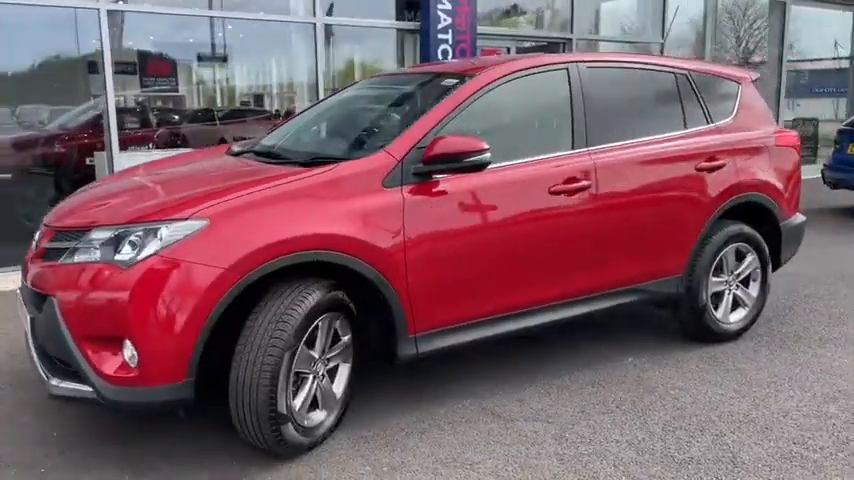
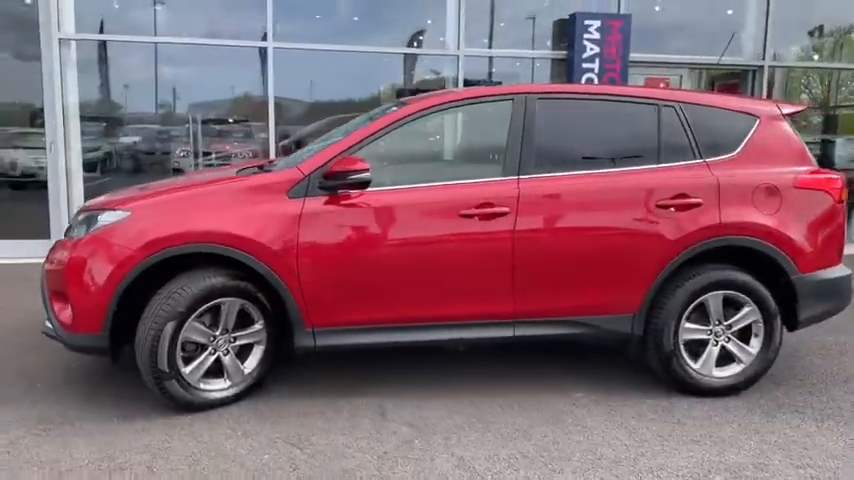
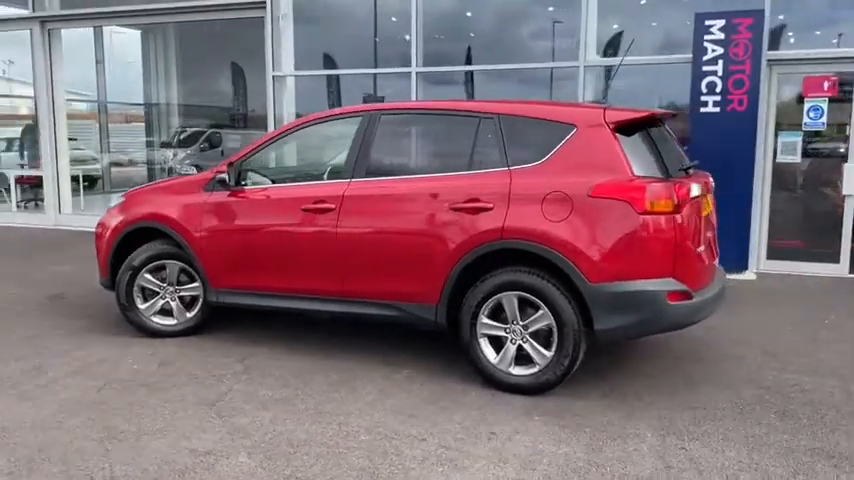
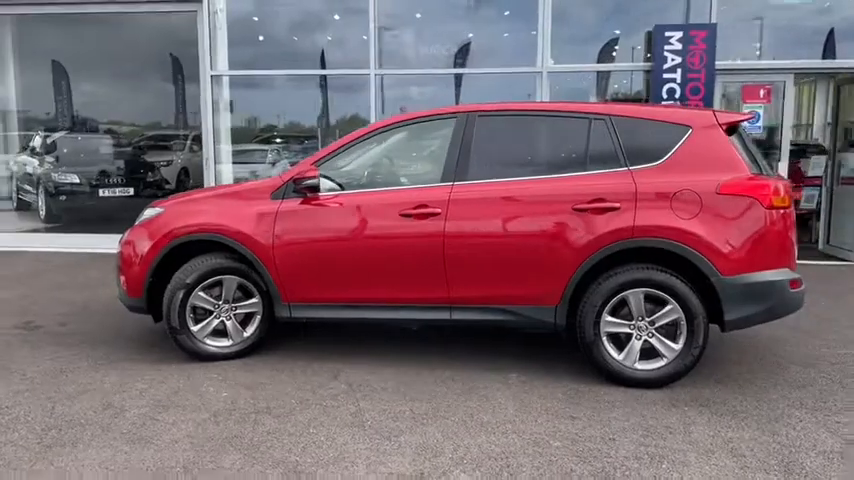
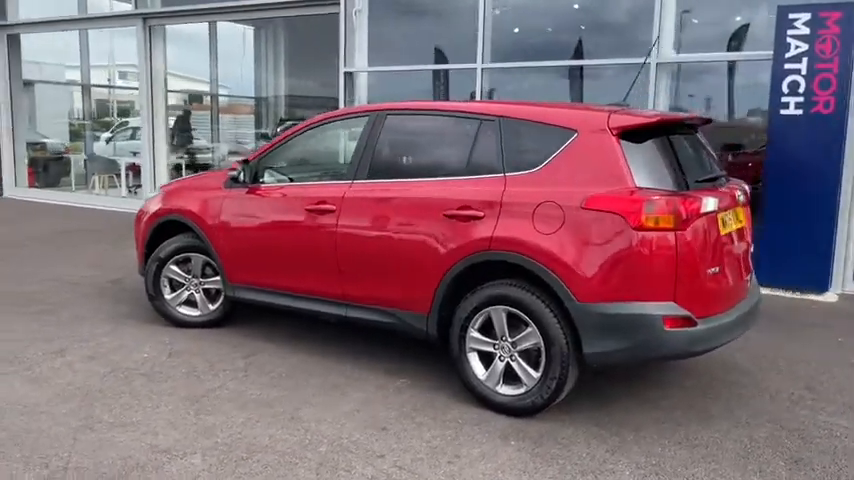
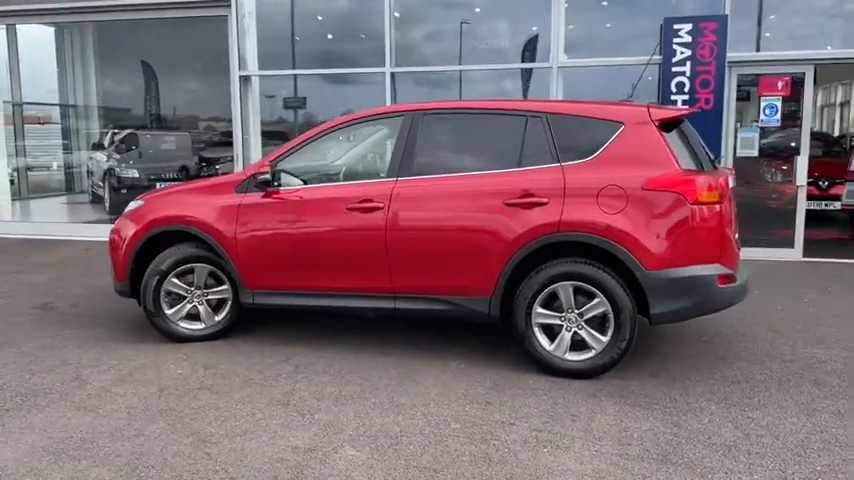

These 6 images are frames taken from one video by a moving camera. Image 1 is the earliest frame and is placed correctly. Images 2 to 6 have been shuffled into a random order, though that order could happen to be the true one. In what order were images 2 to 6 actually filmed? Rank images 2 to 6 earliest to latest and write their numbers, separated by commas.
2, 4, 6, 3, 5
